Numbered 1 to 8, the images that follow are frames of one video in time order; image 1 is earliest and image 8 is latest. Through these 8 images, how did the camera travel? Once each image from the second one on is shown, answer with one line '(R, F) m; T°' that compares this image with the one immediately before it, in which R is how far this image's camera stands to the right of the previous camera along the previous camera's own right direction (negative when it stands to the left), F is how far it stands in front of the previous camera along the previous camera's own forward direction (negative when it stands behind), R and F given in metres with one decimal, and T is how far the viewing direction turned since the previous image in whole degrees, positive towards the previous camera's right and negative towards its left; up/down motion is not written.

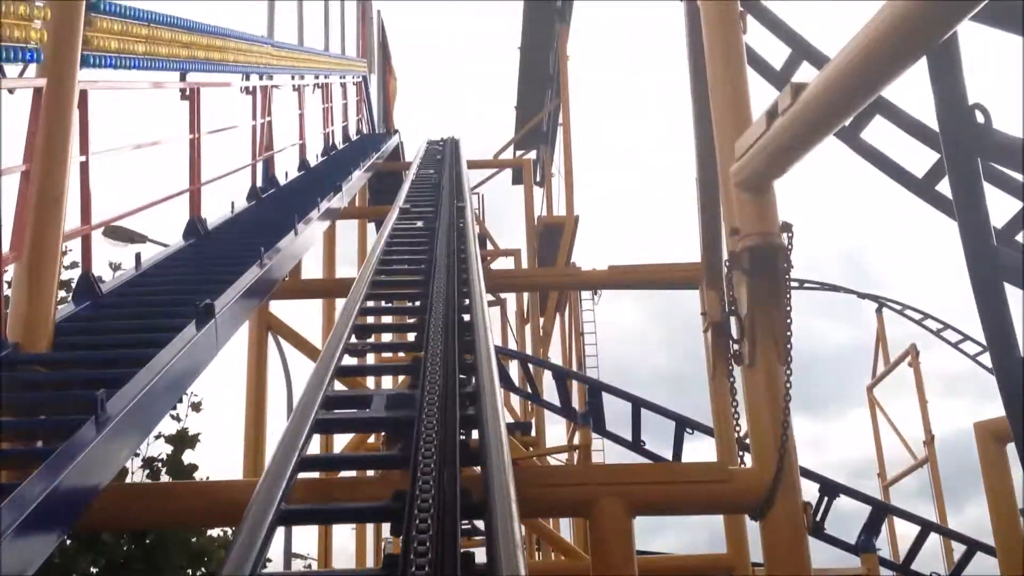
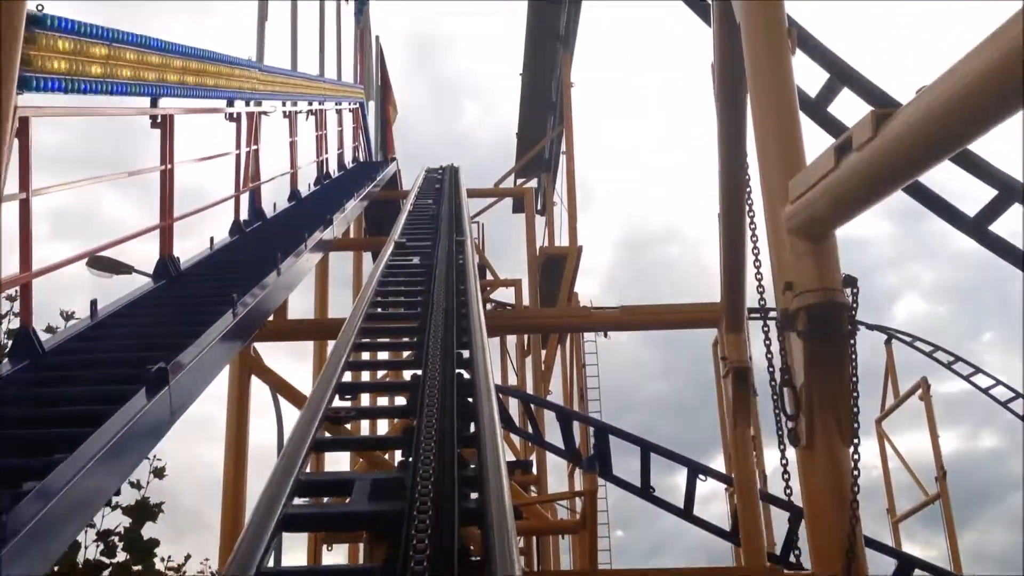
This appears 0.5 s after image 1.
(0.0, +0.4) m; 0°
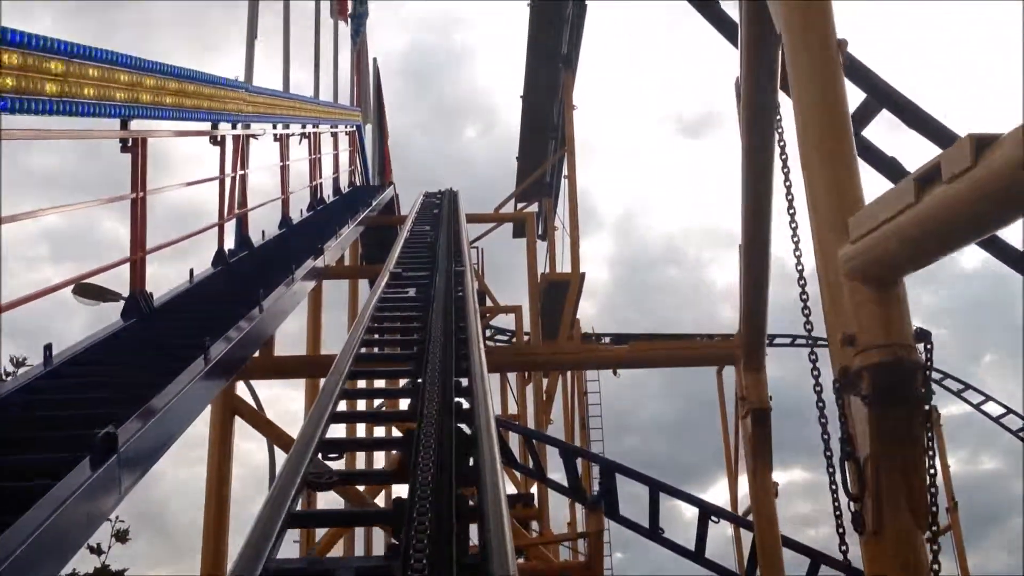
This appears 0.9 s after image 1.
(0.0, +0.4) m; 0°
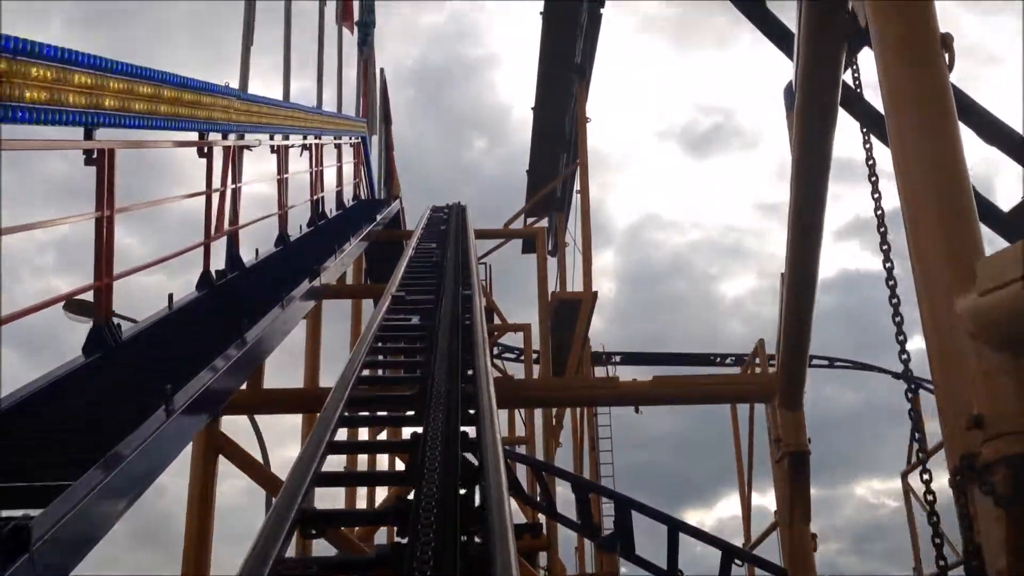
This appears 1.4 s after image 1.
(0.0, +0.5) m; 0°
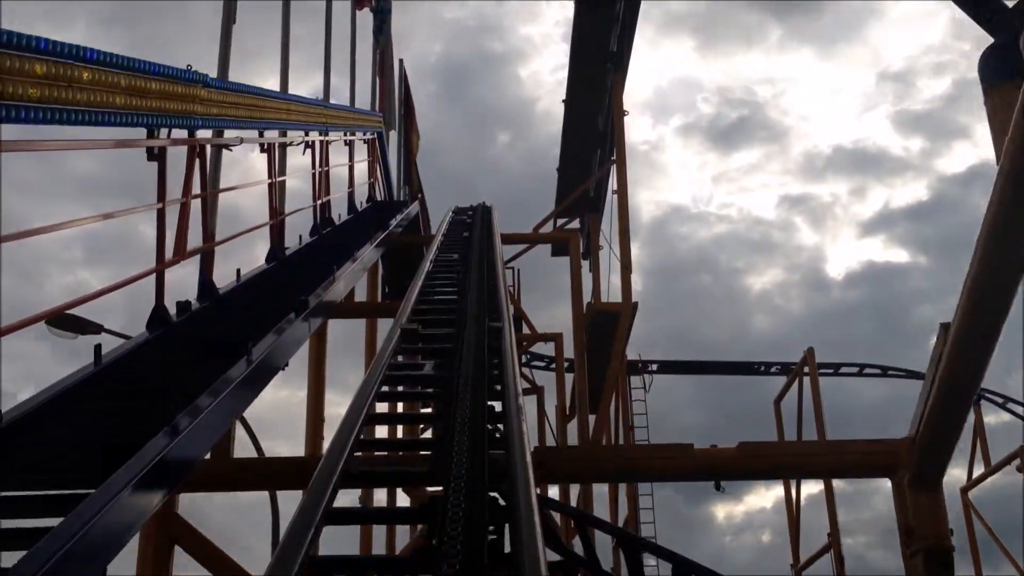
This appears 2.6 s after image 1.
(0.0, +1.1) m; -1°
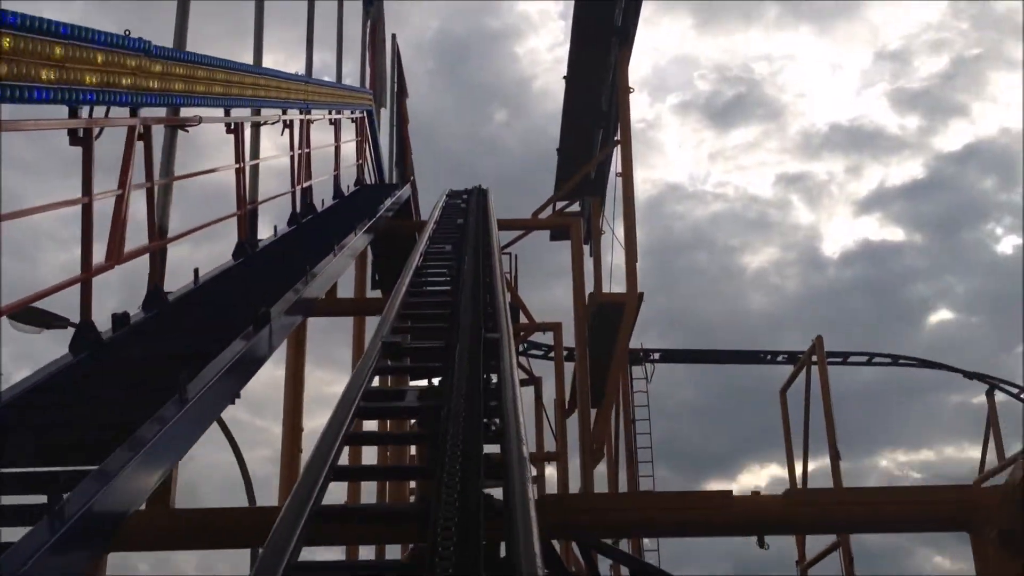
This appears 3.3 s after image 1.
(0.0, +0.7) m; 0°
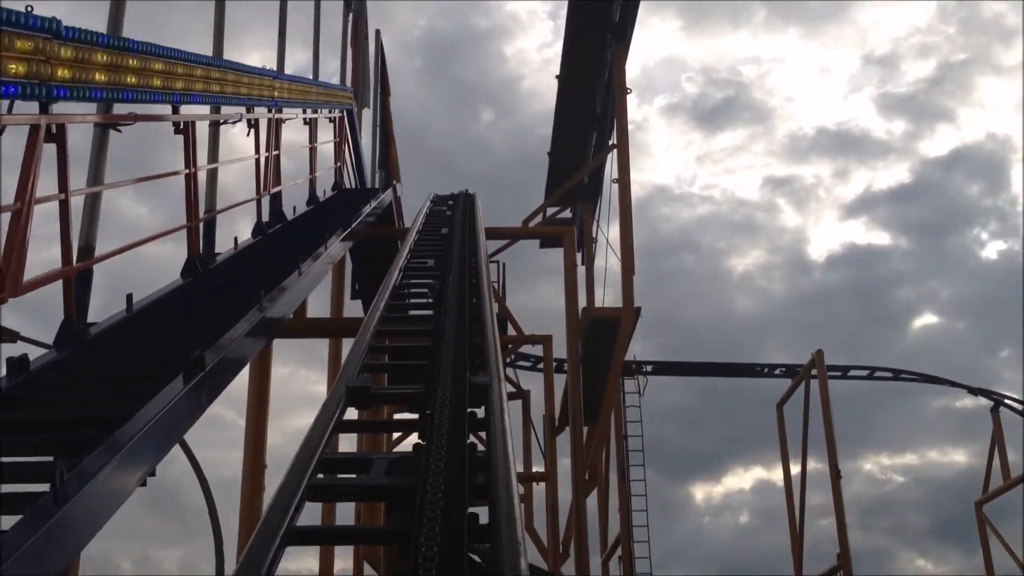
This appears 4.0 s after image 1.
(0.0, +0.7) m; +1°
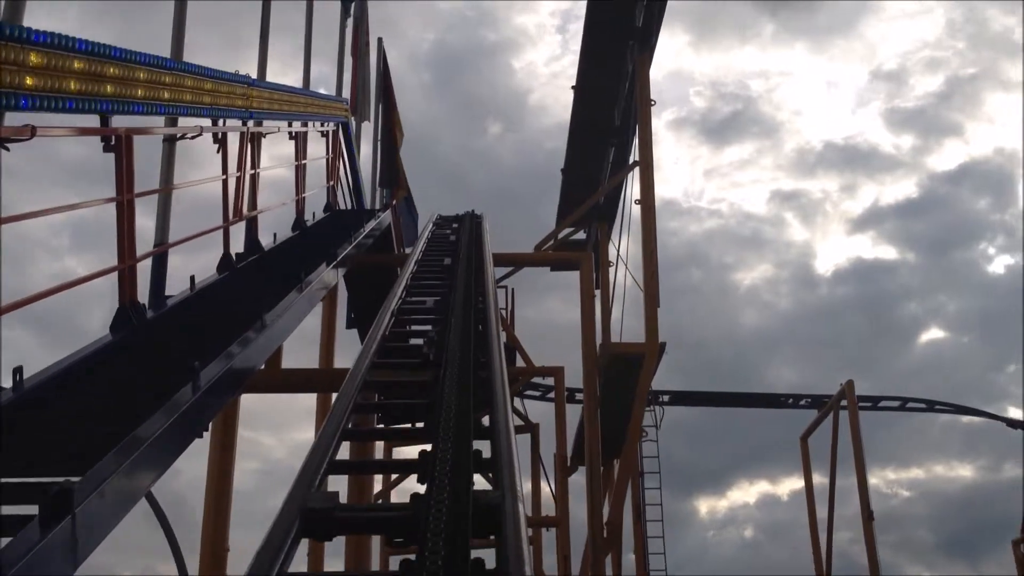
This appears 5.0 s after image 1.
(0.0, +0.9) m; 0°
